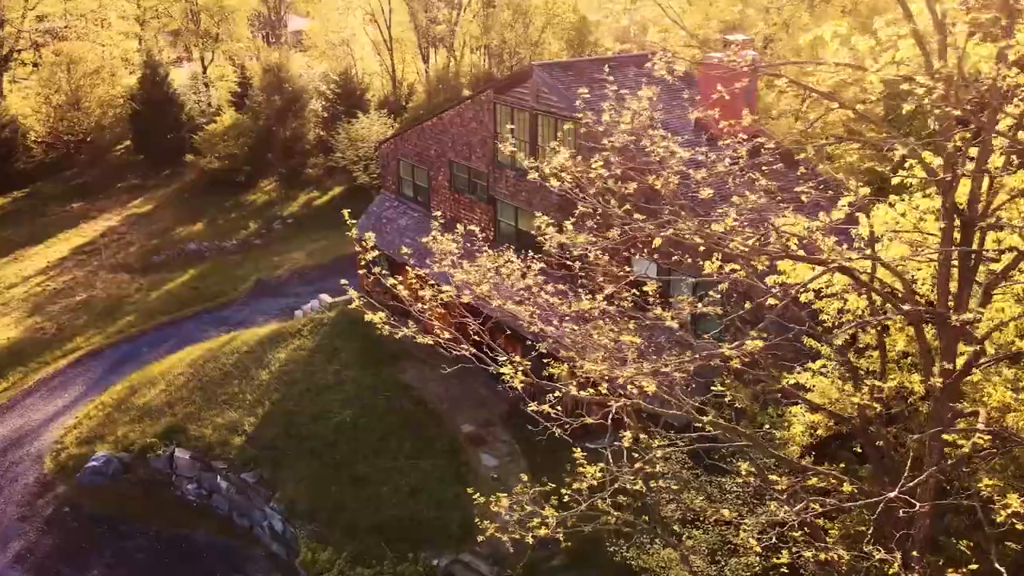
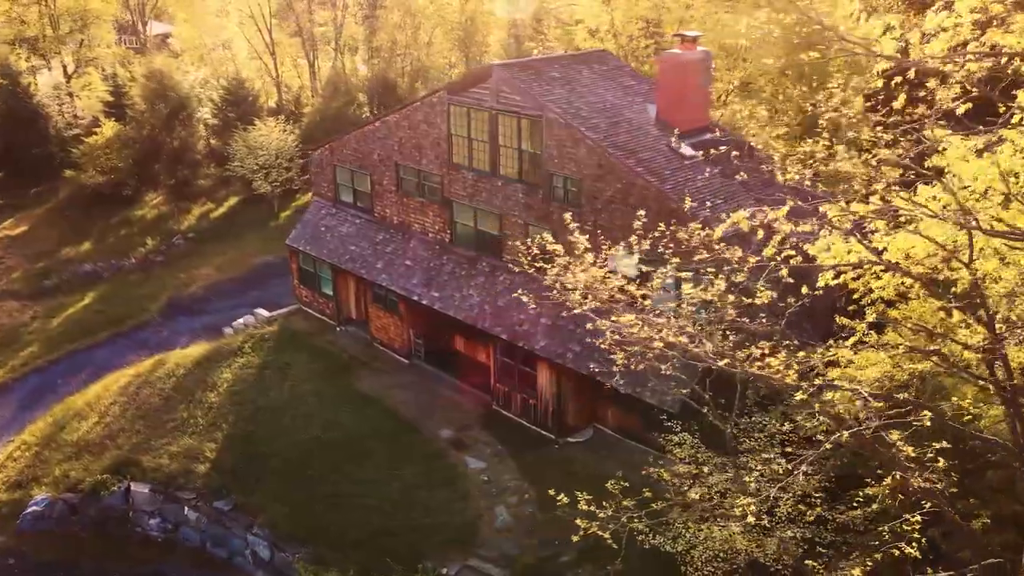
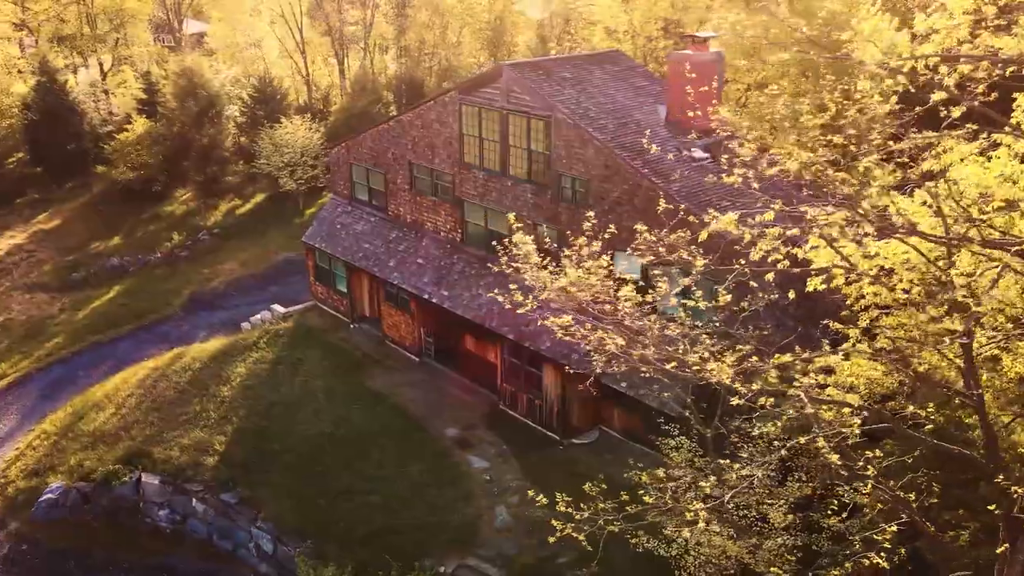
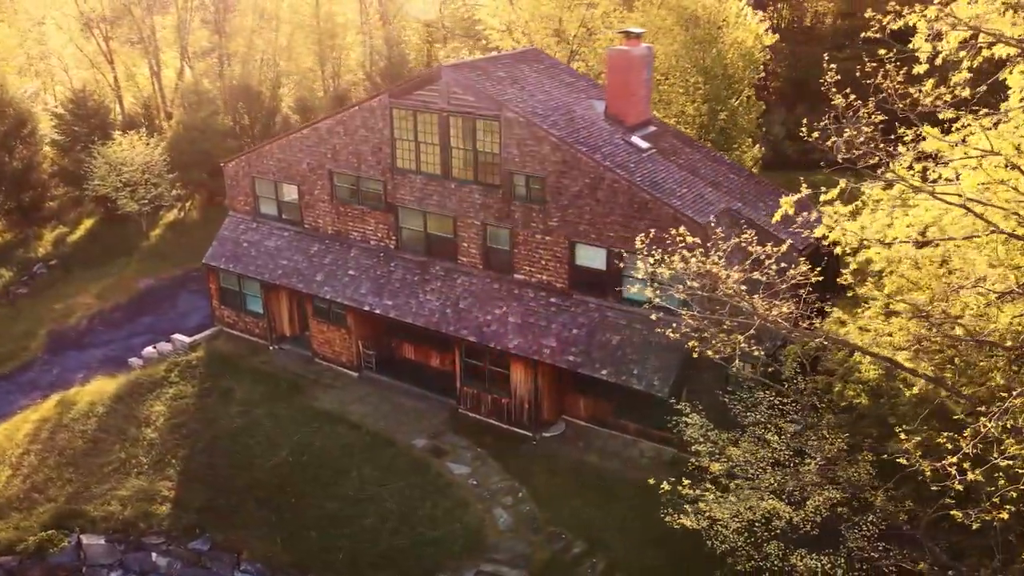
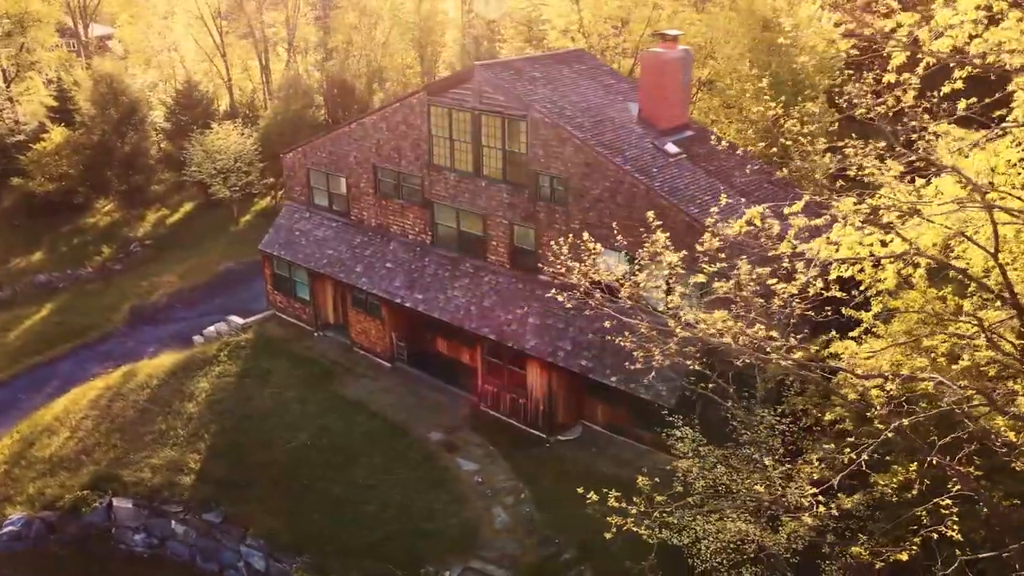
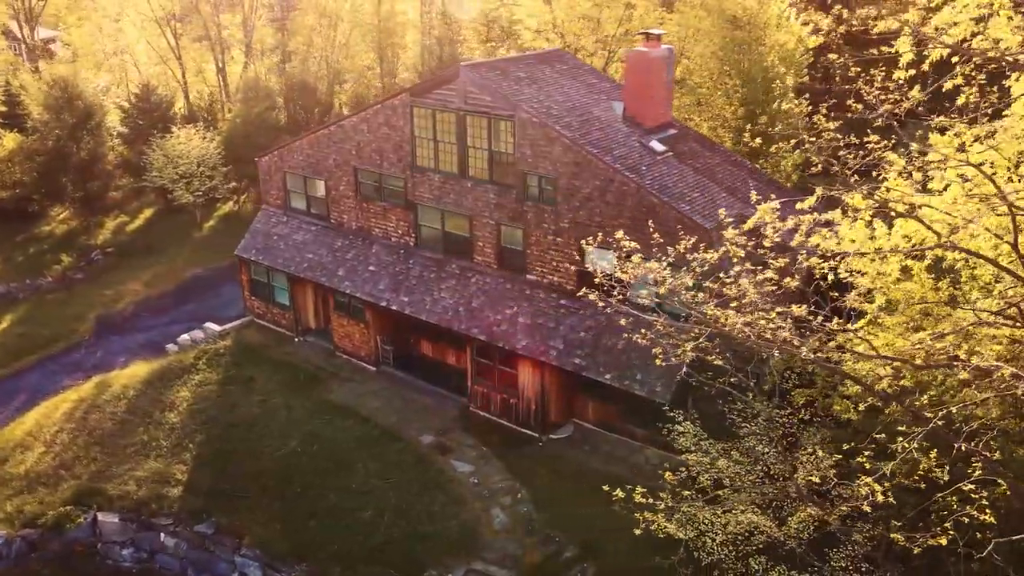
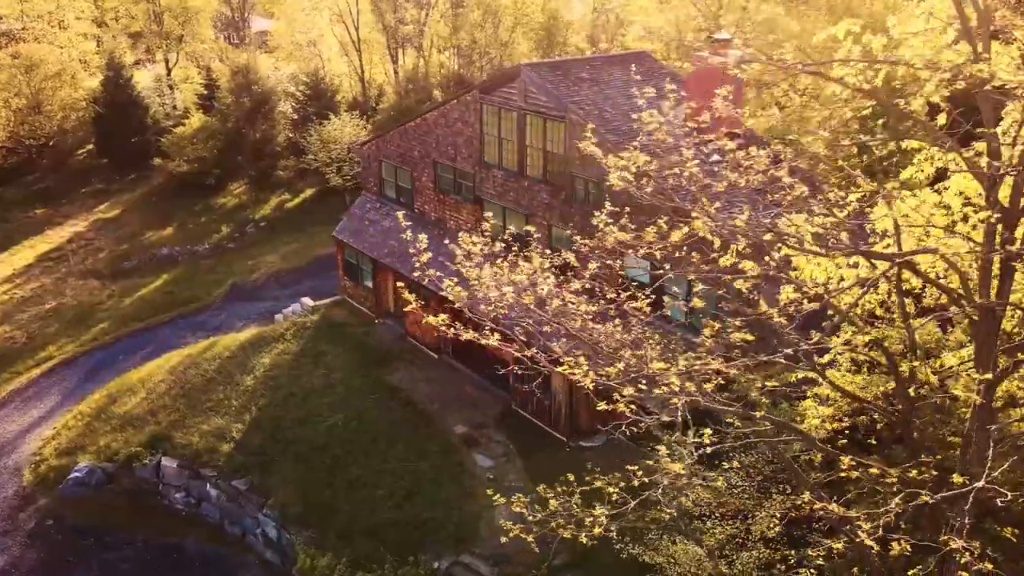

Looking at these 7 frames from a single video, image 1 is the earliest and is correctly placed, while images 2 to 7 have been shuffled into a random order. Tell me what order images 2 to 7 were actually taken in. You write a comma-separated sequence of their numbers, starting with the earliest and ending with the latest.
7, 3, 2, 5, 6, 4
